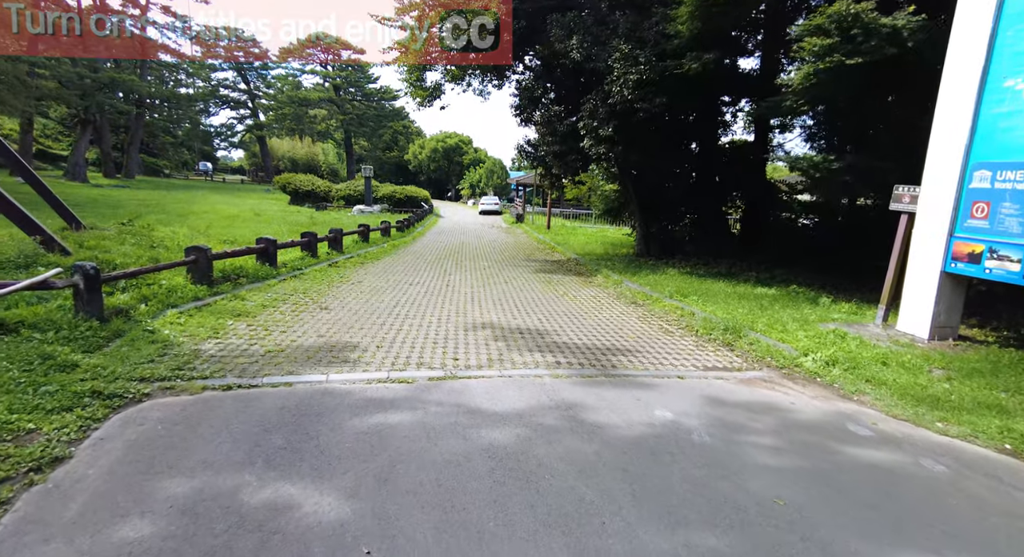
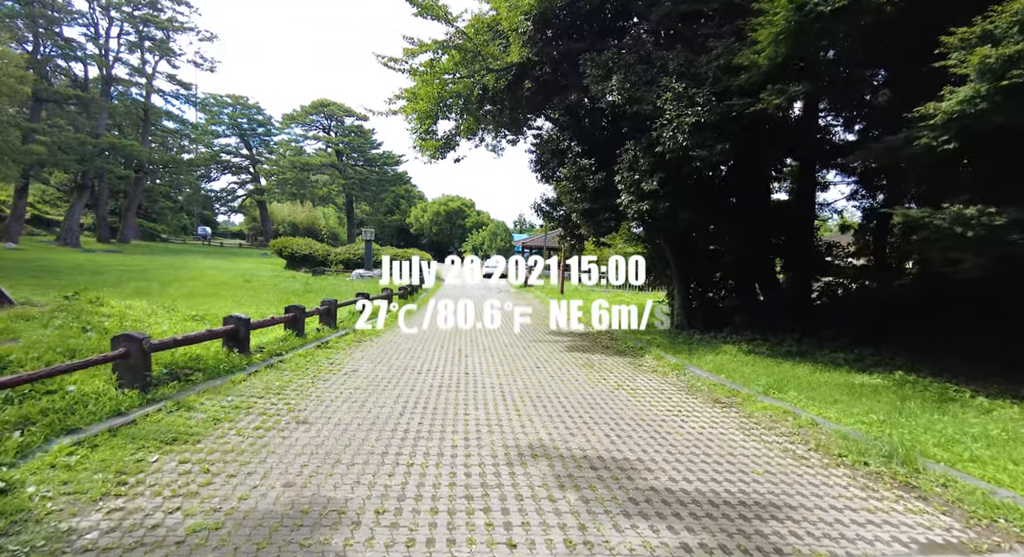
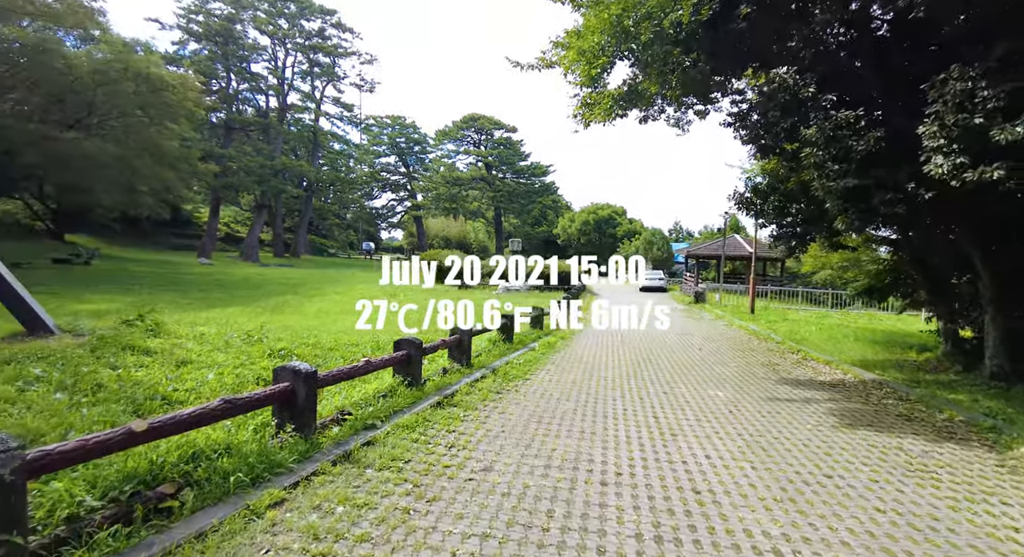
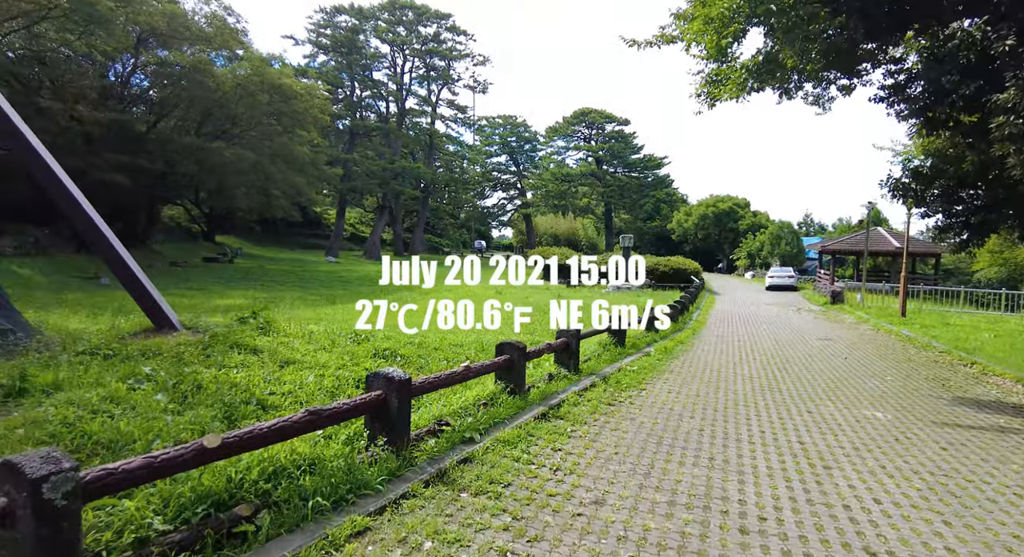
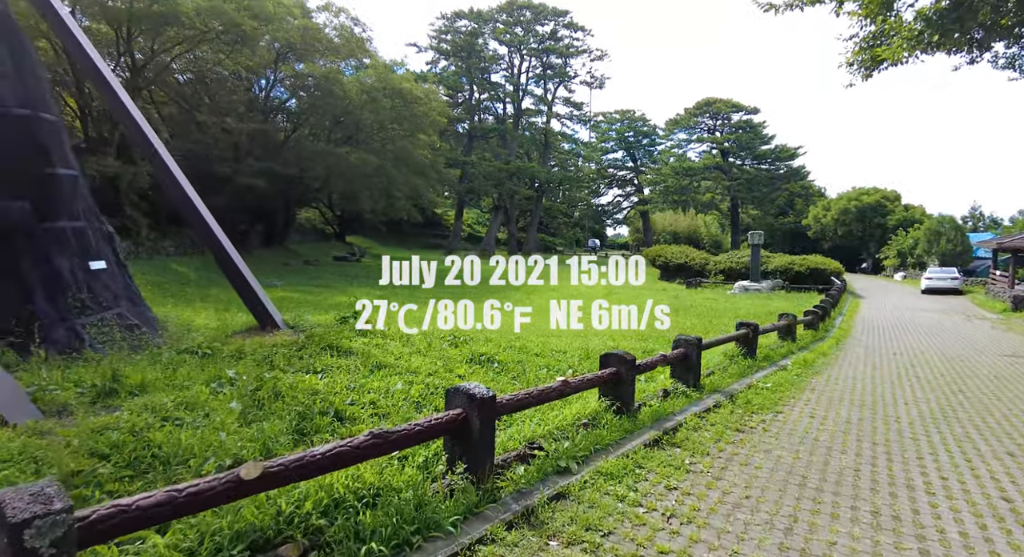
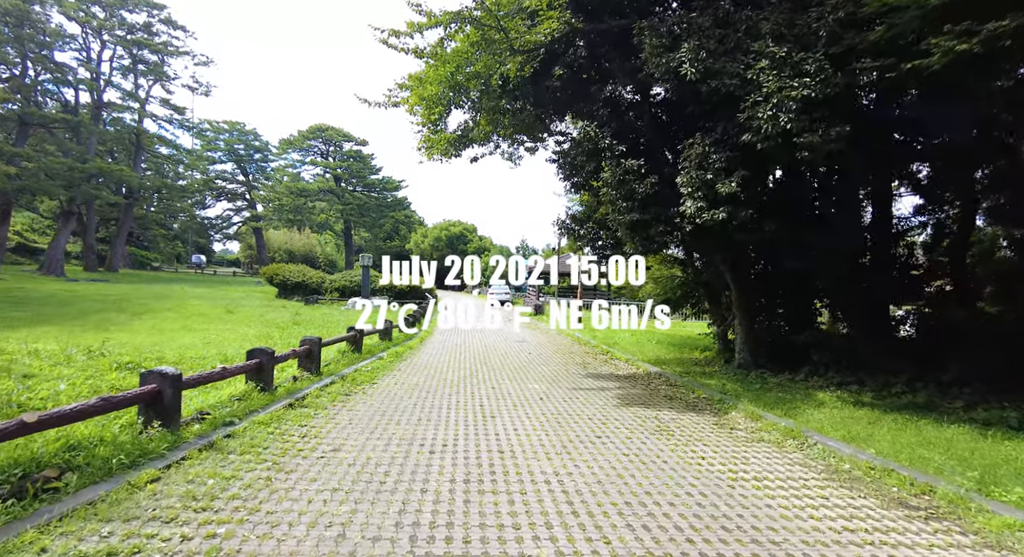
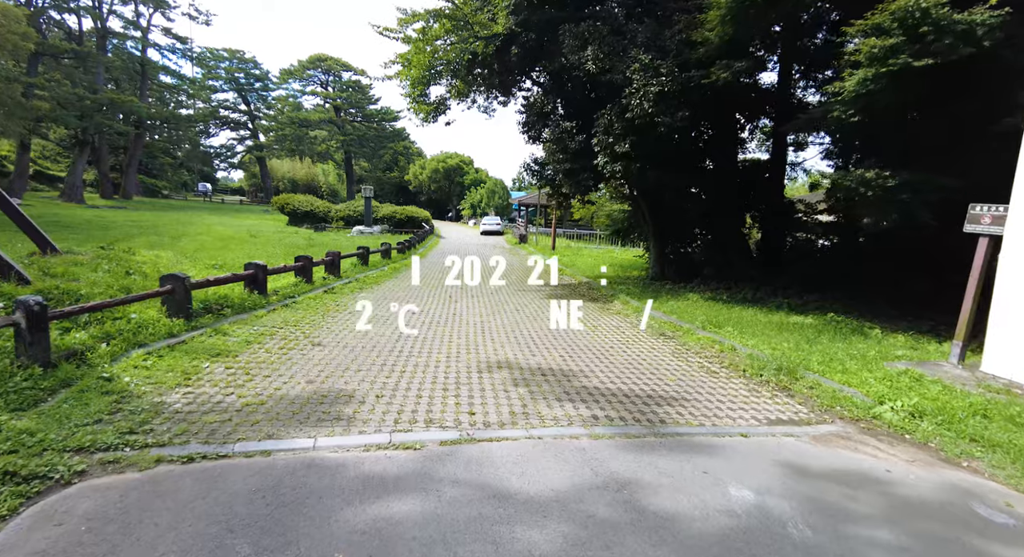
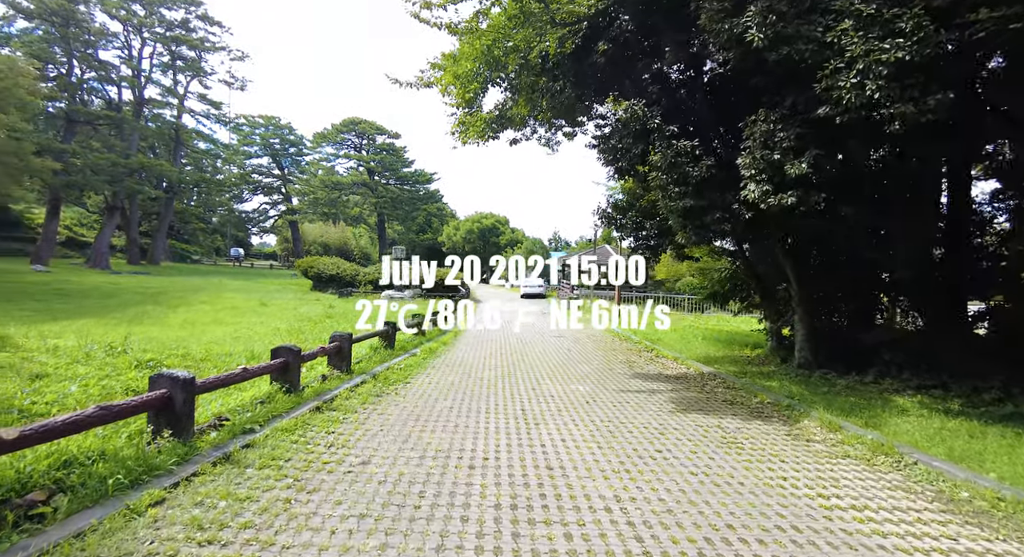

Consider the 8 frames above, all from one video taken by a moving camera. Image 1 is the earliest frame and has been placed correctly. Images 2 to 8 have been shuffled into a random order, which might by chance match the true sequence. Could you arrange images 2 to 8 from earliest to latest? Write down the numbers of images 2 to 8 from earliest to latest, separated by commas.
7, 2, 6, 8, 3, 4, 5
